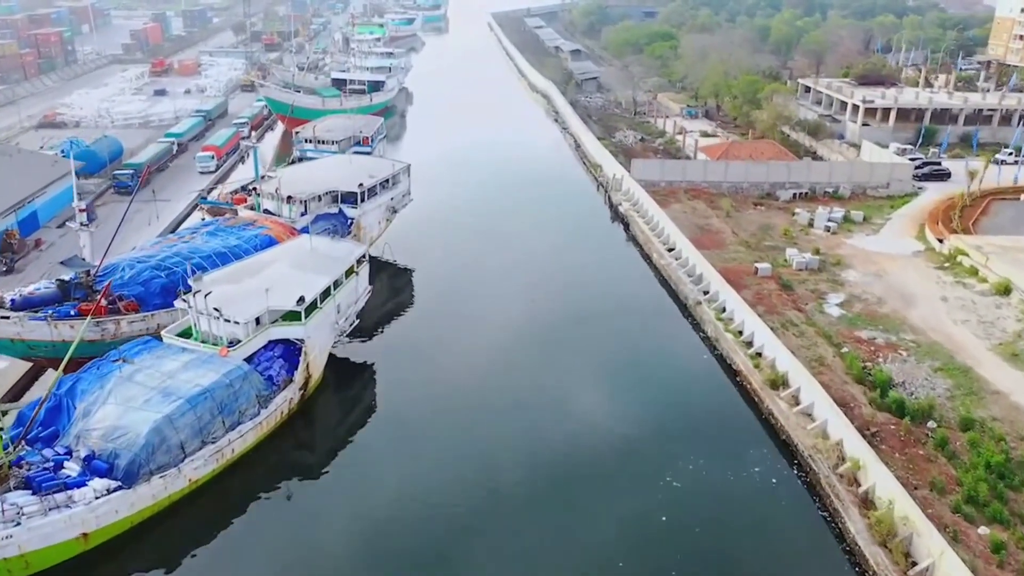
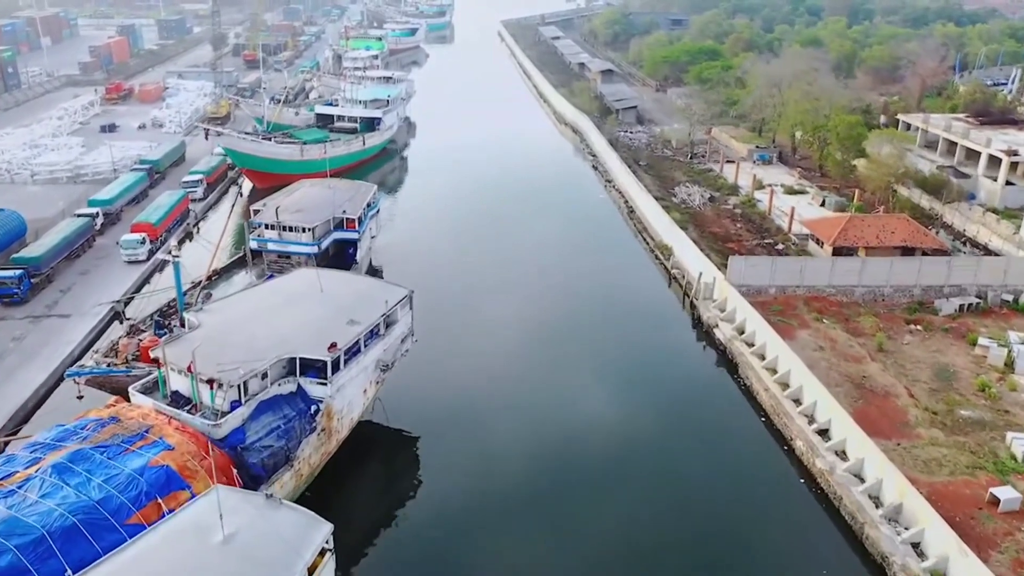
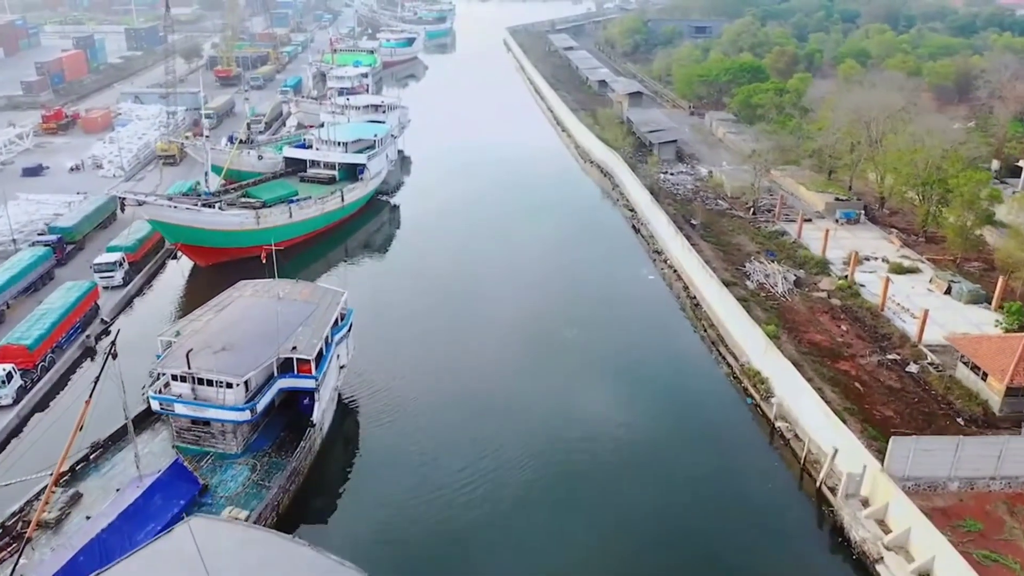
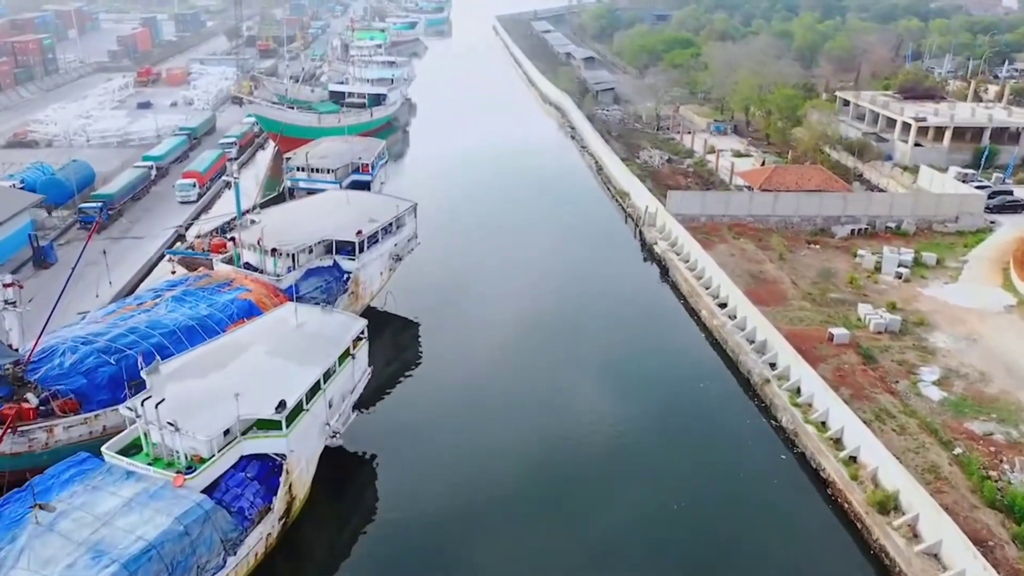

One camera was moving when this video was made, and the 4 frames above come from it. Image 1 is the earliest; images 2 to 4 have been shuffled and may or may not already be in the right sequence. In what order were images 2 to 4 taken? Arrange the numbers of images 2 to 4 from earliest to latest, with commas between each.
4, 2, 3
